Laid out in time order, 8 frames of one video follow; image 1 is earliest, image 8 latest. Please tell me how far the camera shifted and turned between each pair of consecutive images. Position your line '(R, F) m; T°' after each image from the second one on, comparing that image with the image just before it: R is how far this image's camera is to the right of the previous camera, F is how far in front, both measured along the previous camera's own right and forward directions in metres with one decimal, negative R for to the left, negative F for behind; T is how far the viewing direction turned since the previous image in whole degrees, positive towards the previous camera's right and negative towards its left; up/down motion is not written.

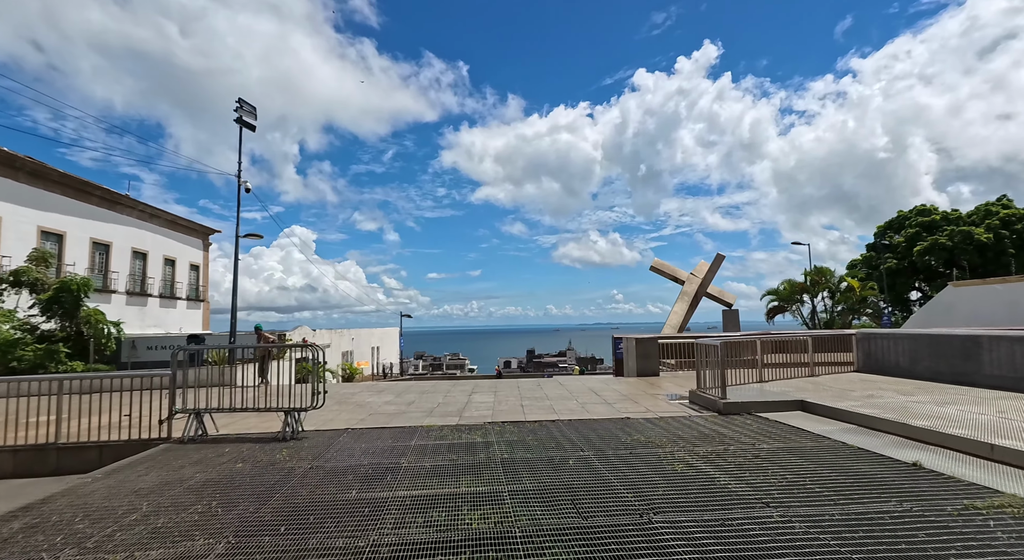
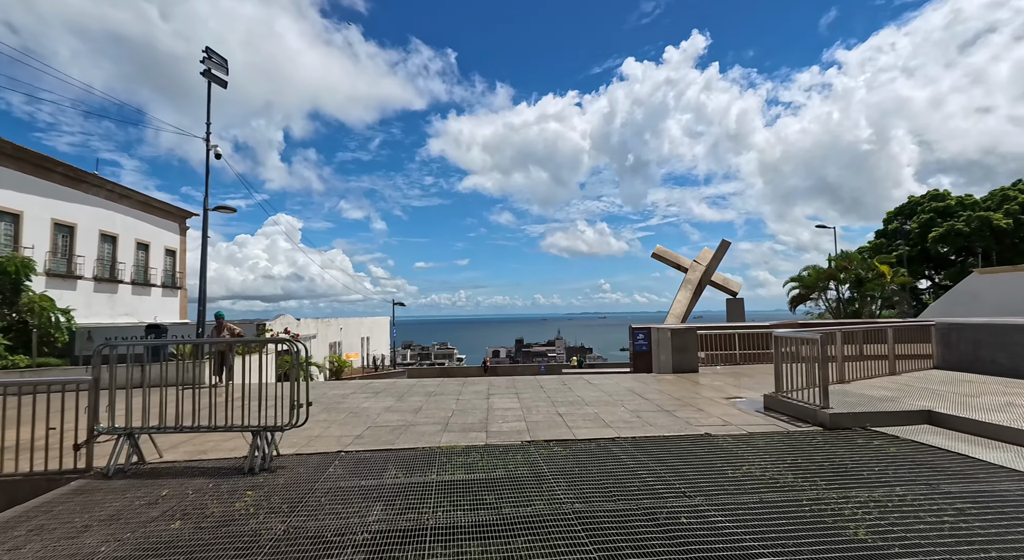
(-0.6, +1.7) m; +1°
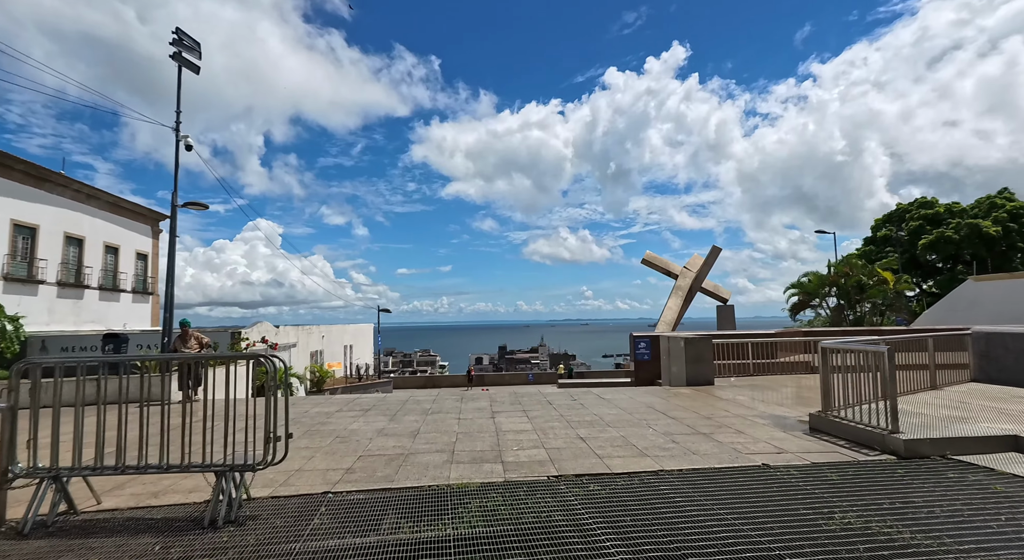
(-0.4, +0.9) m; +2°
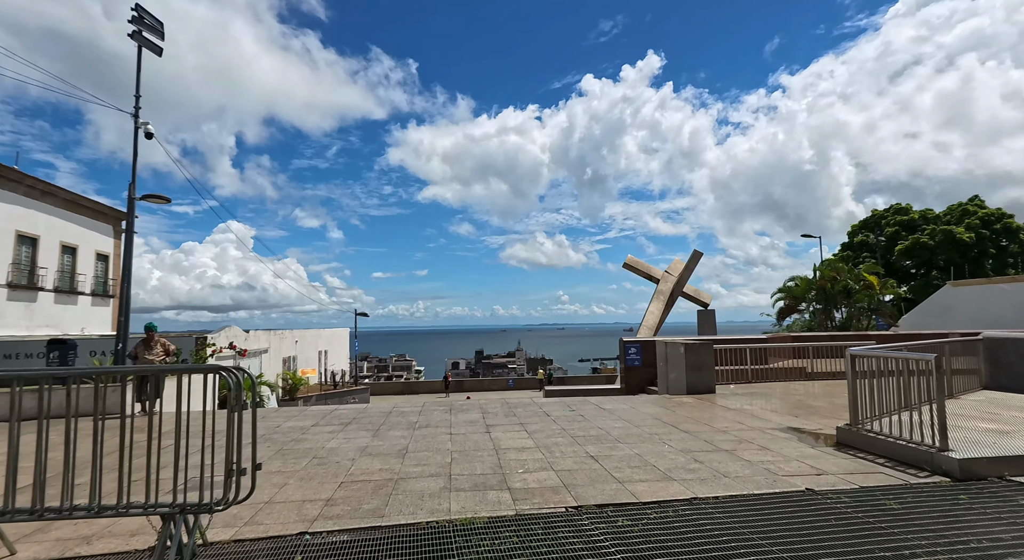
(-0.3, +0.6) m; +3°
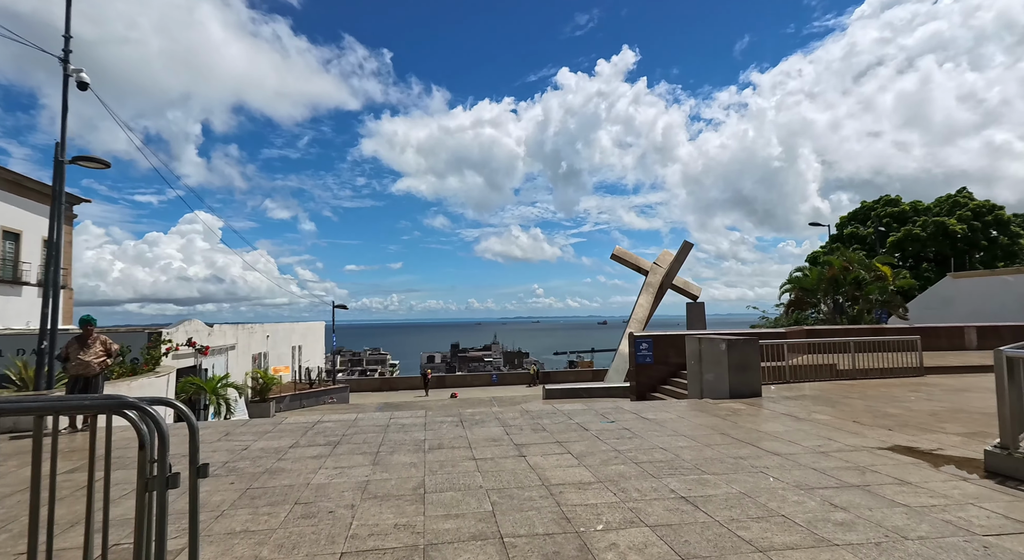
(-0.7, +1.5) m; +3°
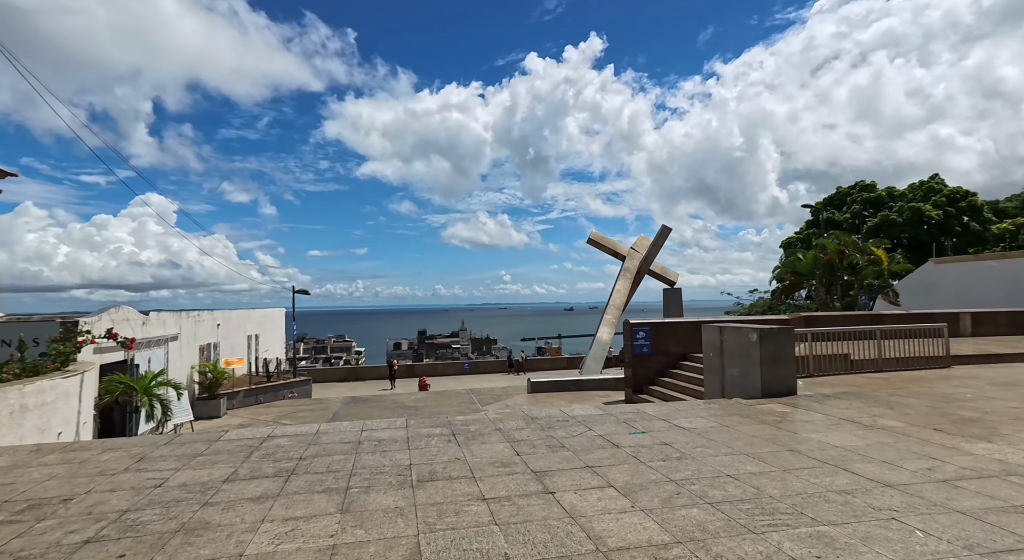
(-0.4, +1.4) m; +4°
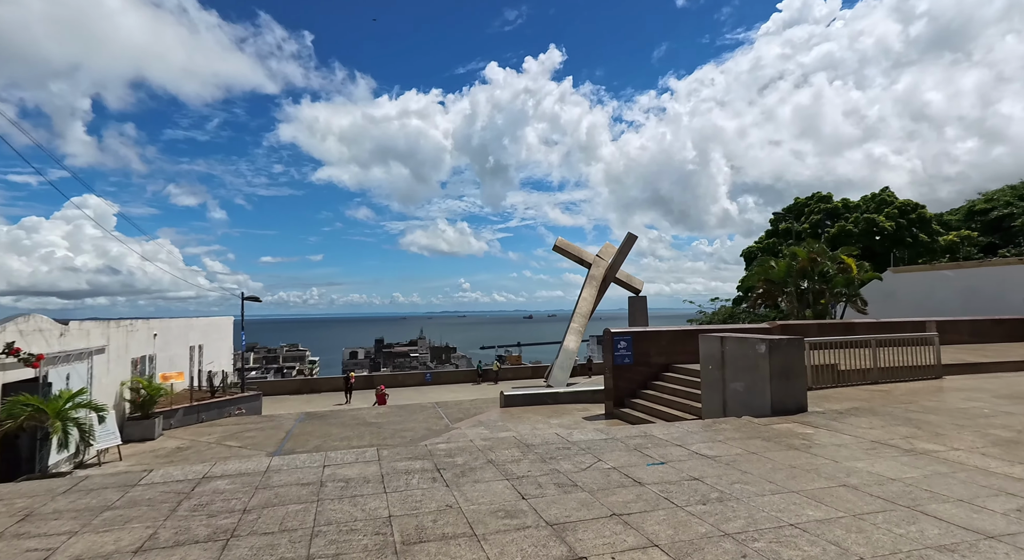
(-0.3, +0.9) m; +5°
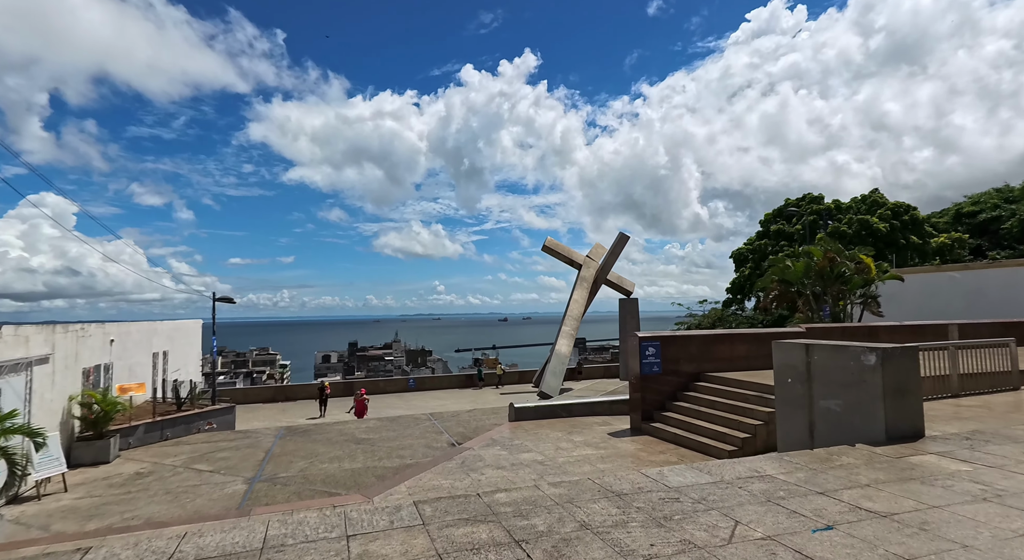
(-0.9, +1.4) m; +3°
